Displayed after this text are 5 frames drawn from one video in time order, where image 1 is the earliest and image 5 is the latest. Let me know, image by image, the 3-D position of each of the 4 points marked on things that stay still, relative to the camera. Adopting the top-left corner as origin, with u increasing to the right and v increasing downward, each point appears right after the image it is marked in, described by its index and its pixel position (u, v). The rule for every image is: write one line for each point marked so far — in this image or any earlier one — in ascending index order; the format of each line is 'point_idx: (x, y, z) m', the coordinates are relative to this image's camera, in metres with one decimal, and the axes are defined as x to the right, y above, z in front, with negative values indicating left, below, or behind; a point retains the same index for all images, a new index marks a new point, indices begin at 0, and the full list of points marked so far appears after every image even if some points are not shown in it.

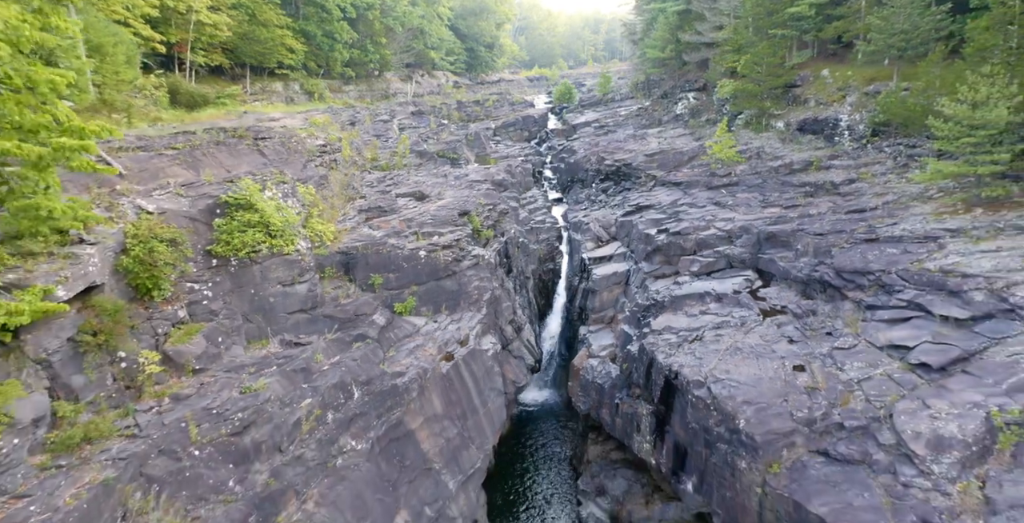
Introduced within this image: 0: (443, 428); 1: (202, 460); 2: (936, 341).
0: (-2.2, -5.5, +19.0) m
1: (-6.9, -4.4, +12.9) m
2: (+12.2, -2.3, +16.6) m
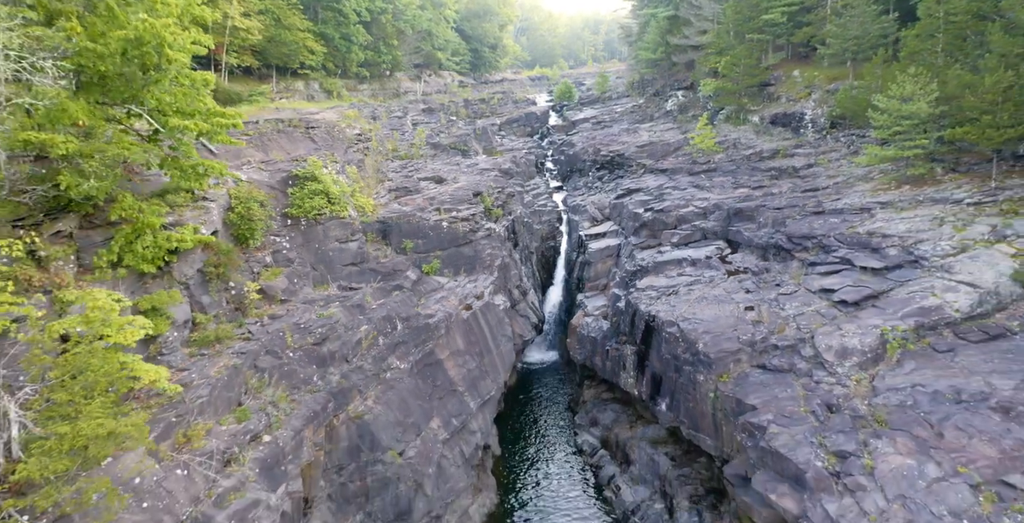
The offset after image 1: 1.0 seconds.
0: (-1.9, -4.0, +23.5) m
1: (-6.5, -2.9, +17.5) m
2: (+12.6, -0.9, +21.1) m
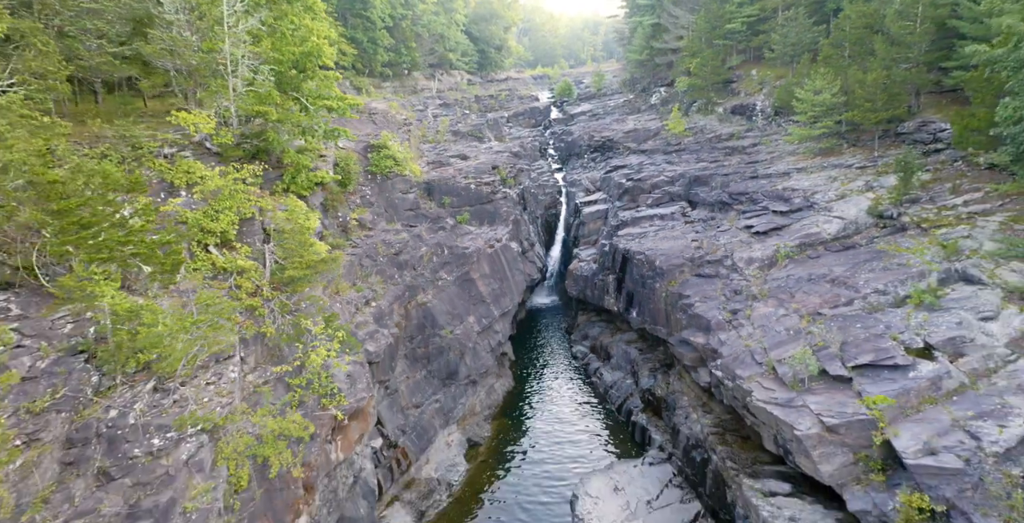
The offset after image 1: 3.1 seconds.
0: (-1.2, -1.1, +32.4) m
1: (-5.8, 0.0, +26.4) m
2: (+13.3, +2.0, +29.9) m
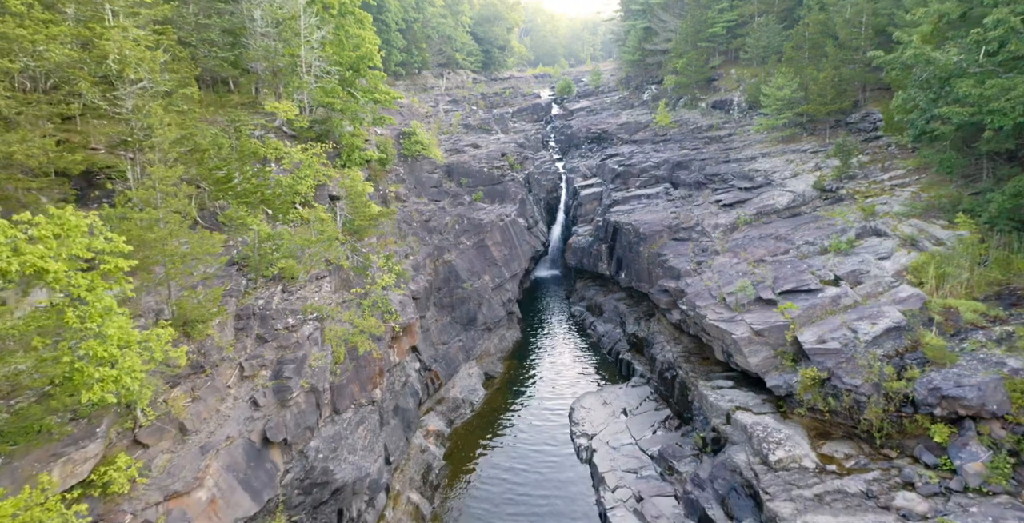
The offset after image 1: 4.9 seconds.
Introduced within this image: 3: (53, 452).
0: (-0.6, +0.8, +38.4) m
1: (-5.3, +1.9, +32.4) m
2: (+13.8, +4.0, +35.9) m
3: (-9.1, -3.7, +11.4) m
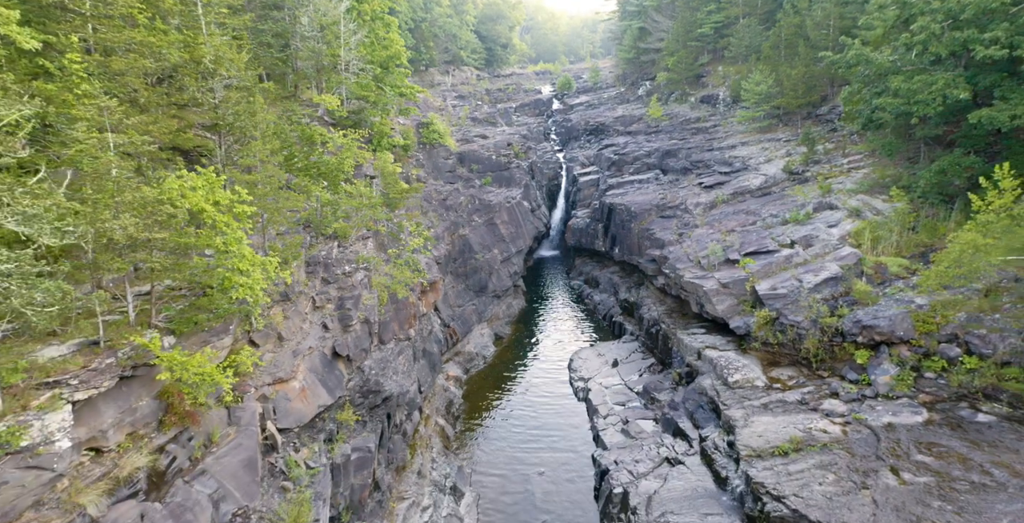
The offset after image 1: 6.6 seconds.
0: (-0.2, +2.6, +43.2) m
1: (-4.9, +3.6, +37.1) m
2: (+14.2, +5.7, +40.7) m
3: (-8.6, -2.2, +16.2) m
